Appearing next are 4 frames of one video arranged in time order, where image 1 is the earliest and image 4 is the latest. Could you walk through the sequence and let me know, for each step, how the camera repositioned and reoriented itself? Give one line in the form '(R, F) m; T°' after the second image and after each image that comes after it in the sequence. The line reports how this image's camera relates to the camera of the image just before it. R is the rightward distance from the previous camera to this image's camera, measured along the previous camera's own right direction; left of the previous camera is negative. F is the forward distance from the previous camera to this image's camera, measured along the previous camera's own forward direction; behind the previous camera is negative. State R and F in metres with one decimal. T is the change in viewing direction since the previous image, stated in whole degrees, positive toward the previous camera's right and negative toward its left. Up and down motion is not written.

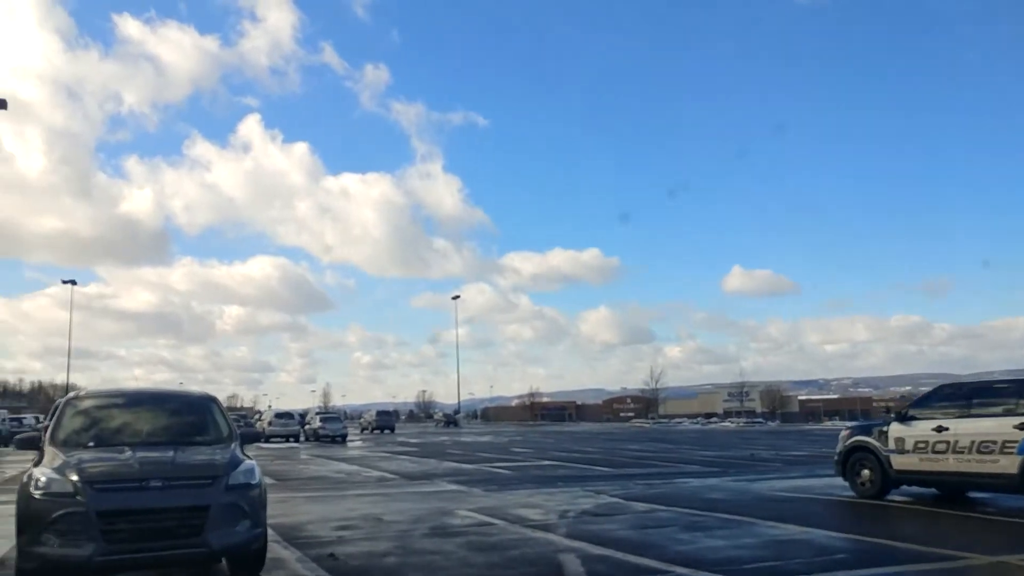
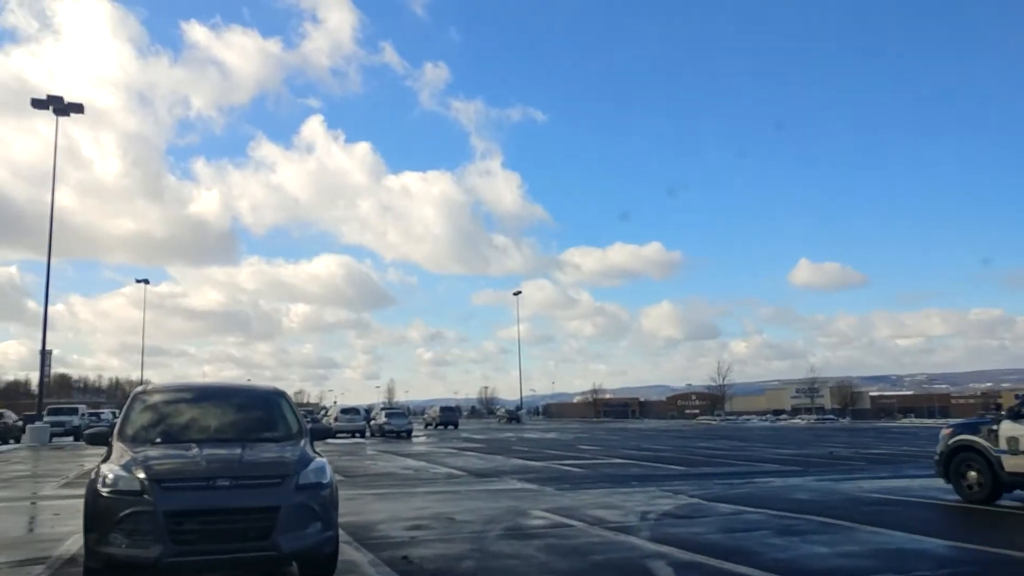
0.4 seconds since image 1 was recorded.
(-0.2, +0.6) m; -4°
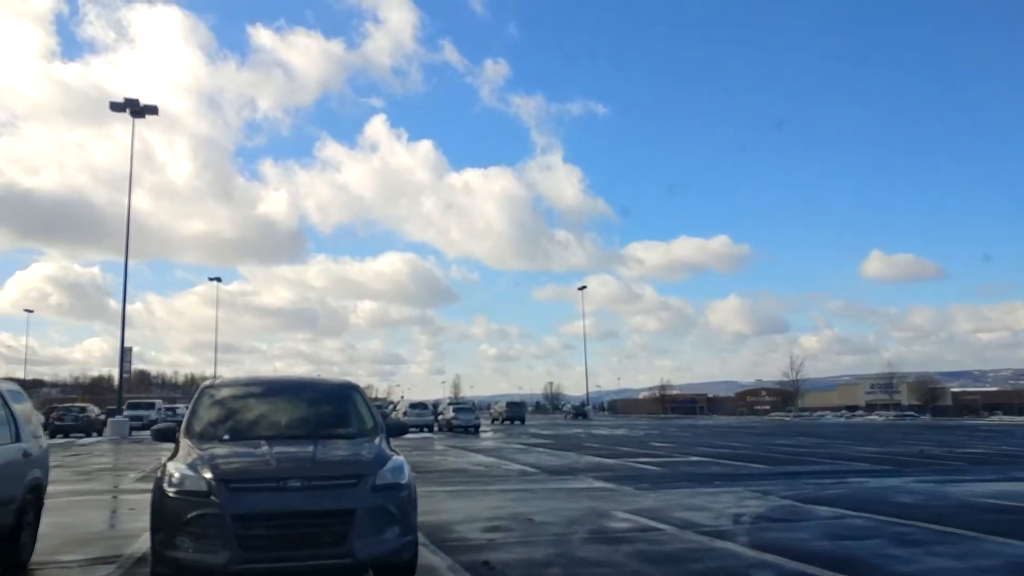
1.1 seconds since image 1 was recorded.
(-0.3, +0.7) m; -4°
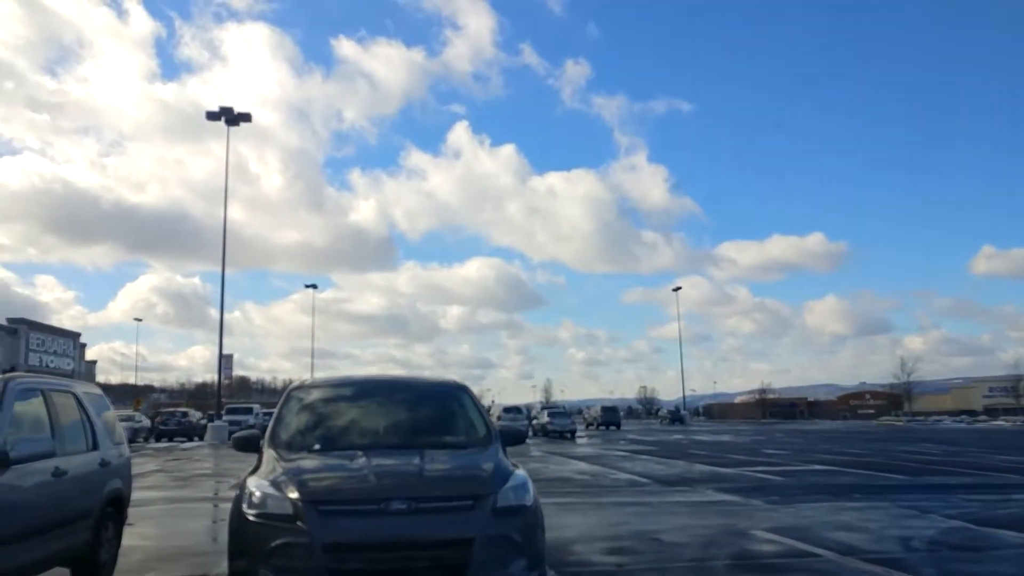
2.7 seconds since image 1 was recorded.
(-0.4, +1.4) m; -6°
